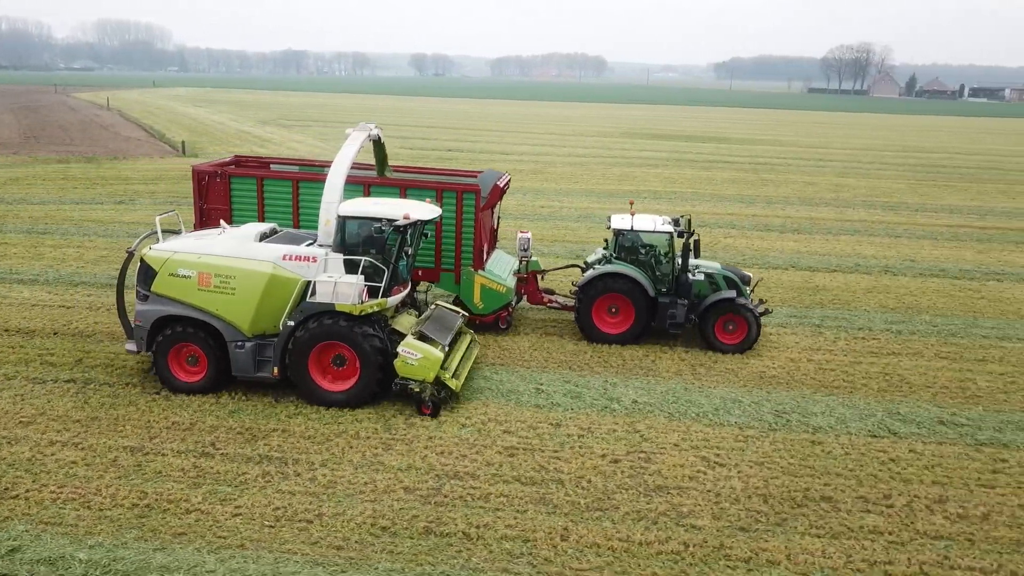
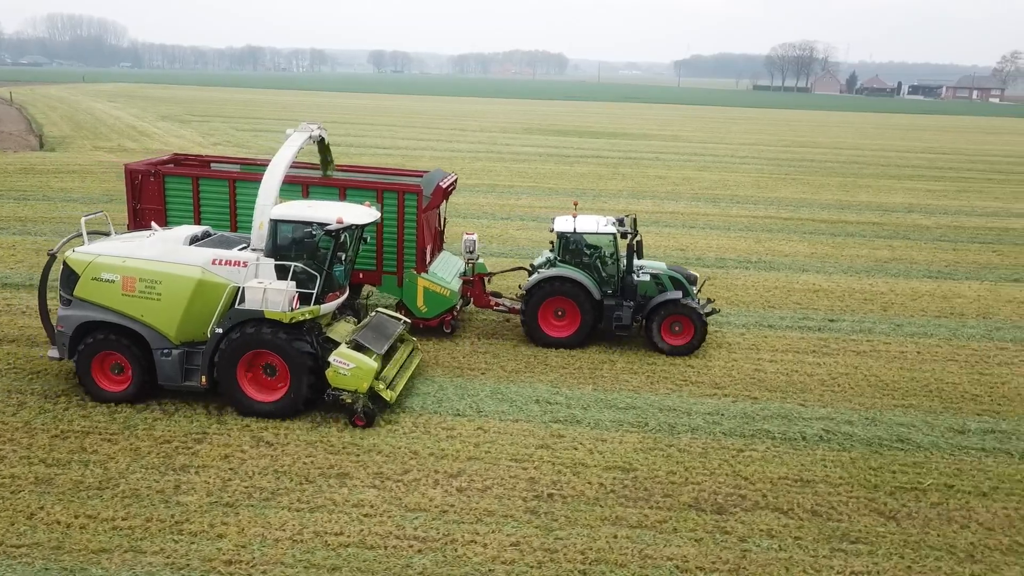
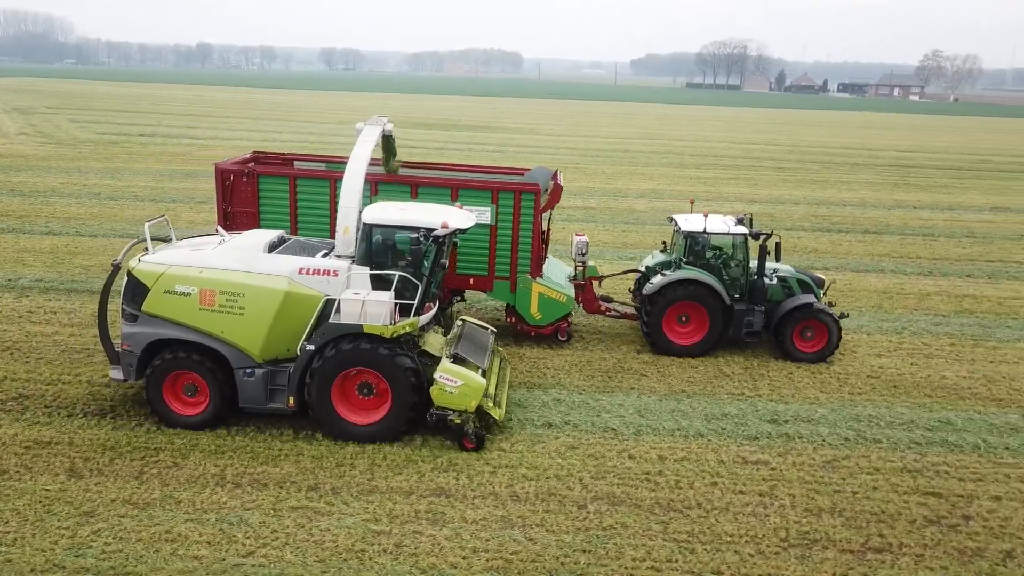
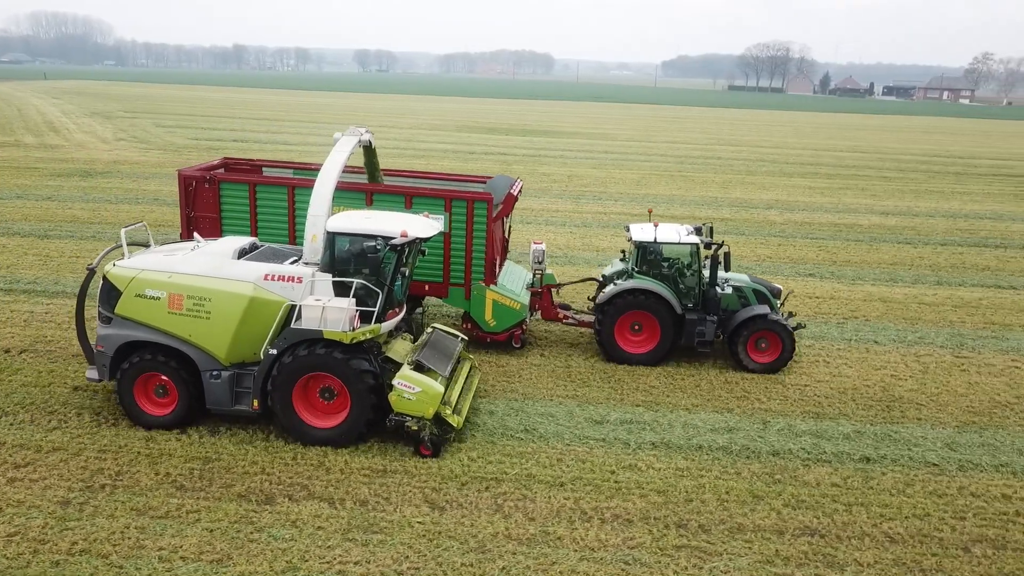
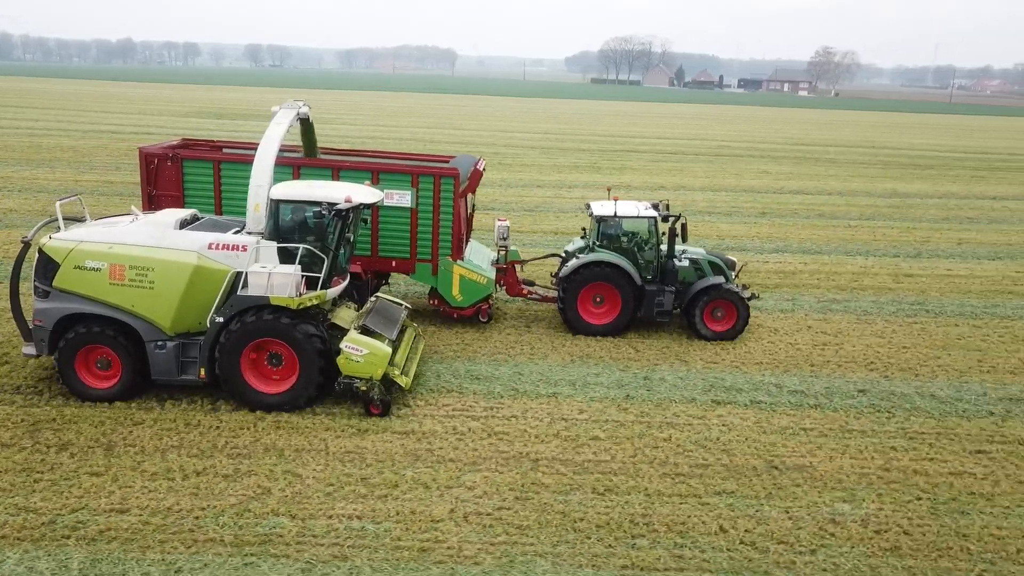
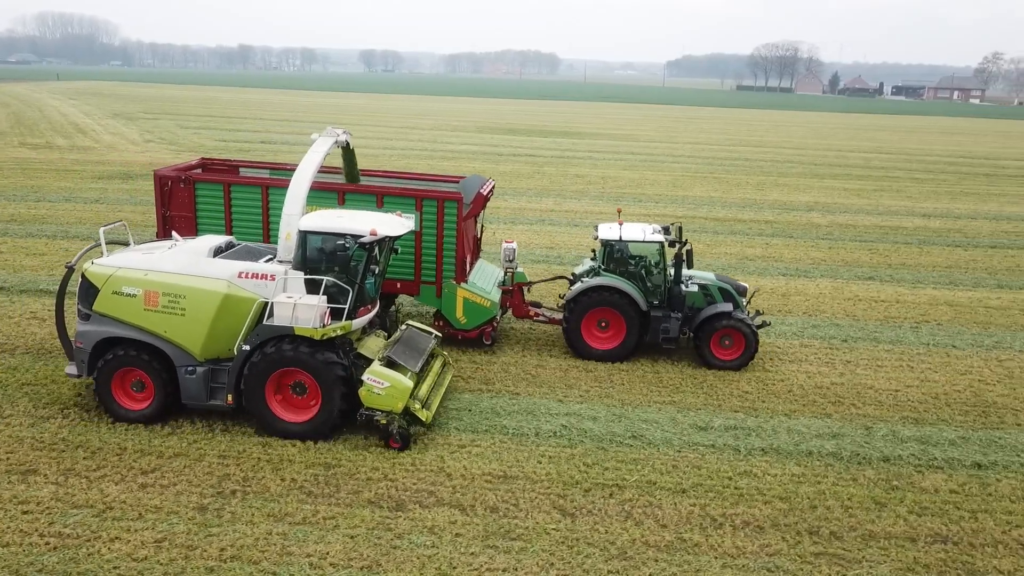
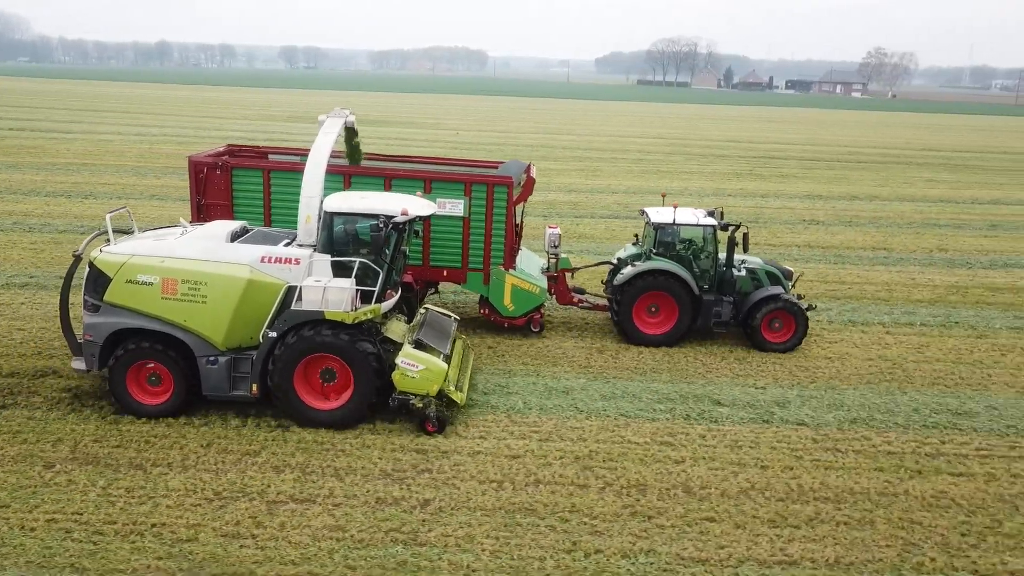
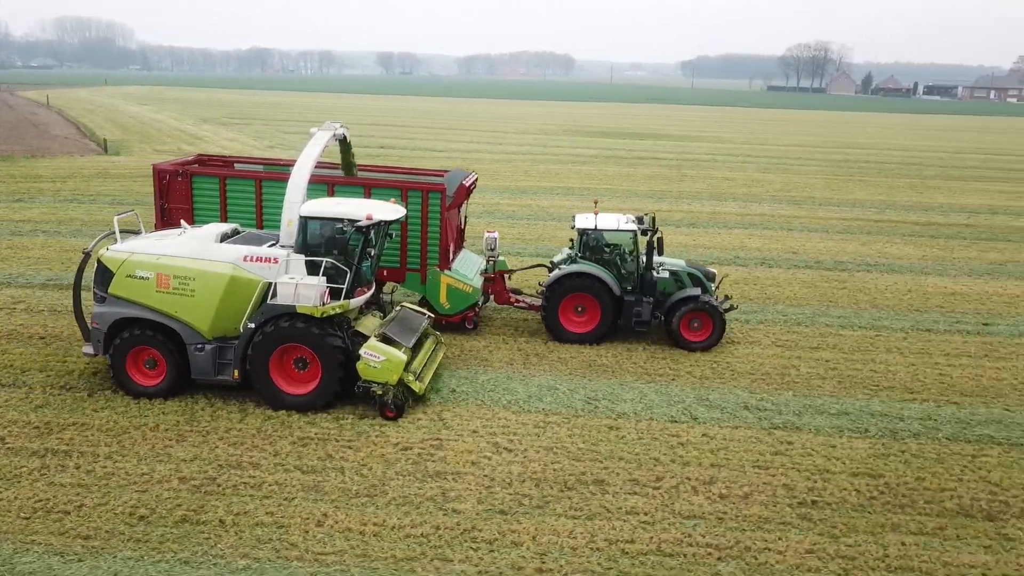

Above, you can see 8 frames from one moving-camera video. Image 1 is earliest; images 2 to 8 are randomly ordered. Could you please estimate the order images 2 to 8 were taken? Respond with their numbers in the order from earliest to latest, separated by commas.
8, 2, 6, 4, 3, 7, 5
